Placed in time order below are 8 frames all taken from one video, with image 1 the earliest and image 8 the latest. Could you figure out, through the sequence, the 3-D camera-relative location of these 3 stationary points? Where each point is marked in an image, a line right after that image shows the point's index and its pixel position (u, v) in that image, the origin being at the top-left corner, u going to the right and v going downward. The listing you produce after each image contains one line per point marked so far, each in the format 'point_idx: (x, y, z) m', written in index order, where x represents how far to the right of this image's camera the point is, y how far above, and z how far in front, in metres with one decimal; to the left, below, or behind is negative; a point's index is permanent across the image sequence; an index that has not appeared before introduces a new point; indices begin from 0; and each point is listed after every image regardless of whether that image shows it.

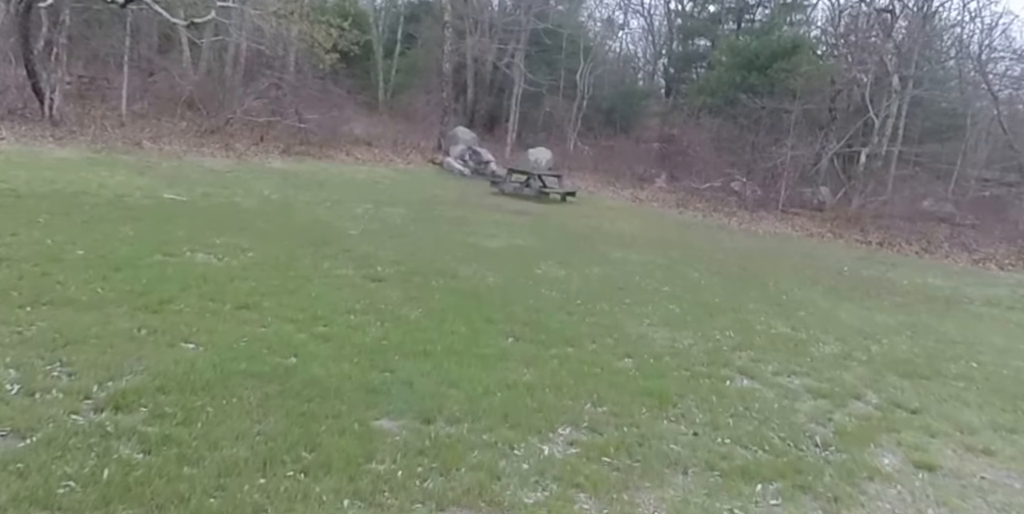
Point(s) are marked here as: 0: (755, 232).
0: (+5.1, +0.5, +15.0) m
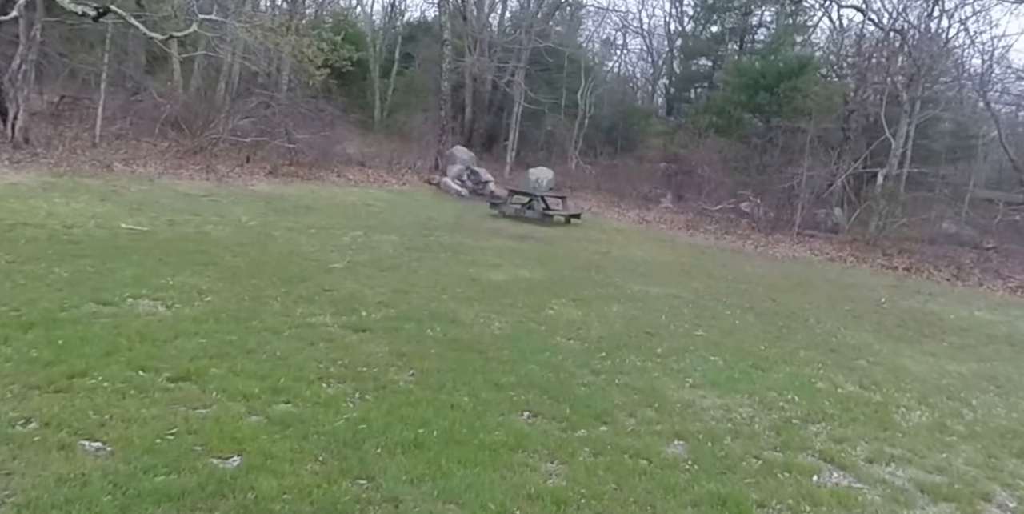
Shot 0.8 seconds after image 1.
0: (+5.2, 0.0, +14.0) m
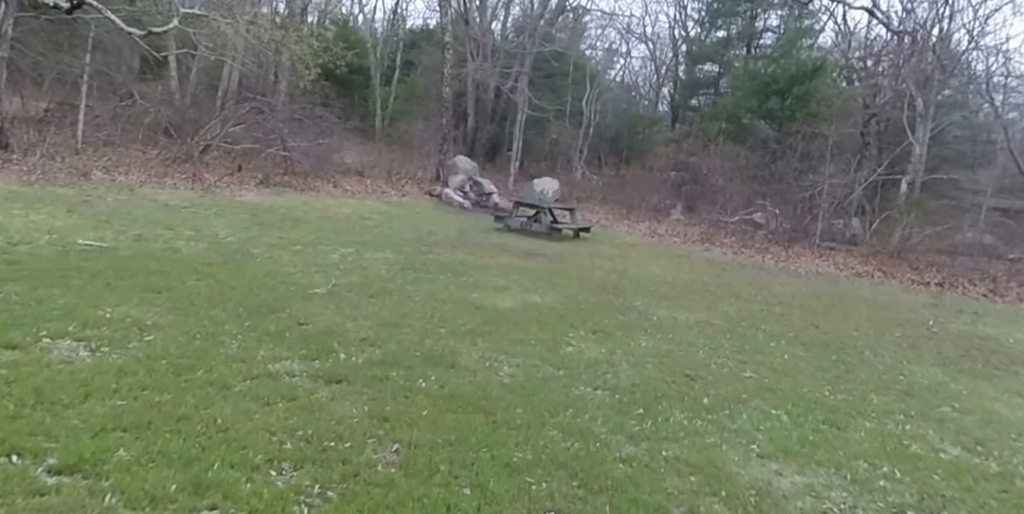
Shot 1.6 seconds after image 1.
0: (+5.3, -0.3, +13.0) m
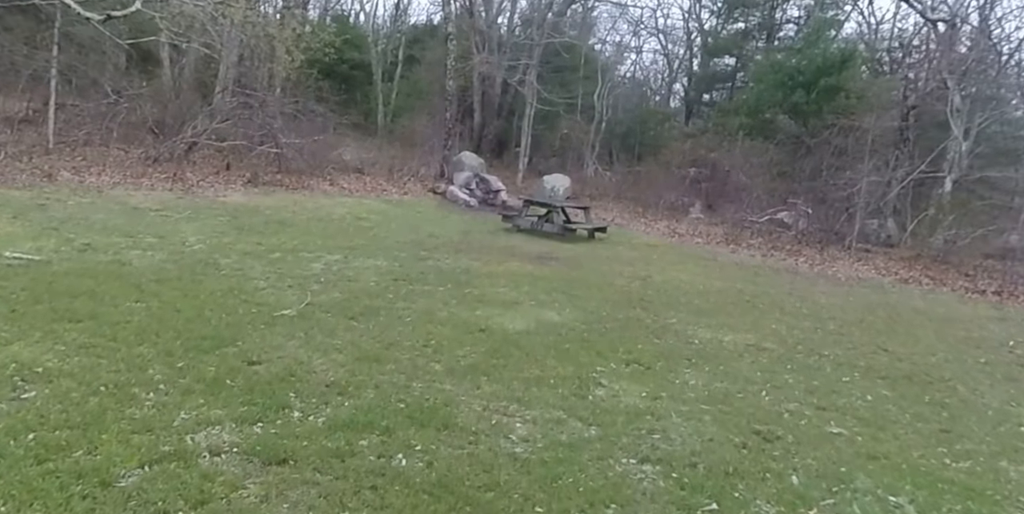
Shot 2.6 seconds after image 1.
0: (+5.4, -0.4, +11.8) m
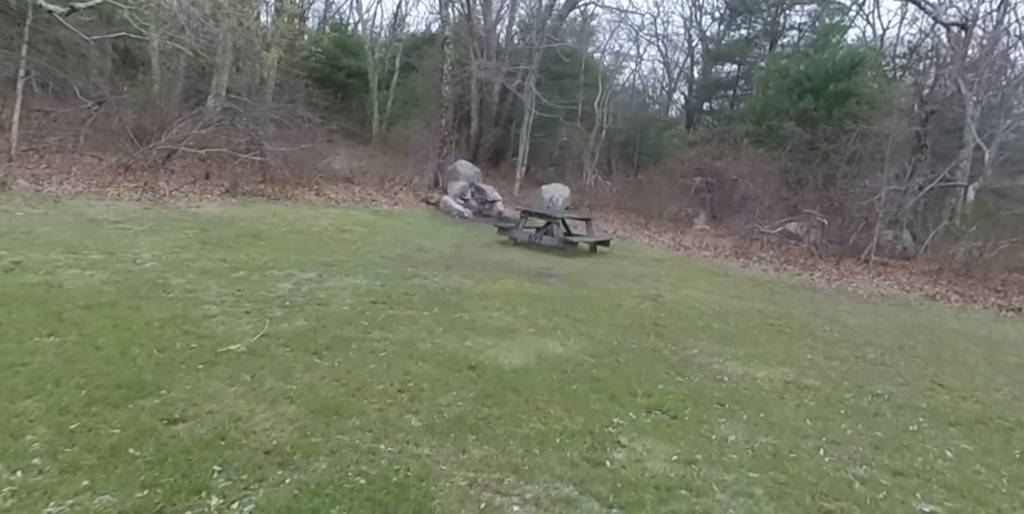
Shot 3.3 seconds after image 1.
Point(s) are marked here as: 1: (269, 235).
0: (+5.4, -0.6, +11.0) m
1: (-3.2, +0.3, +9.3) m
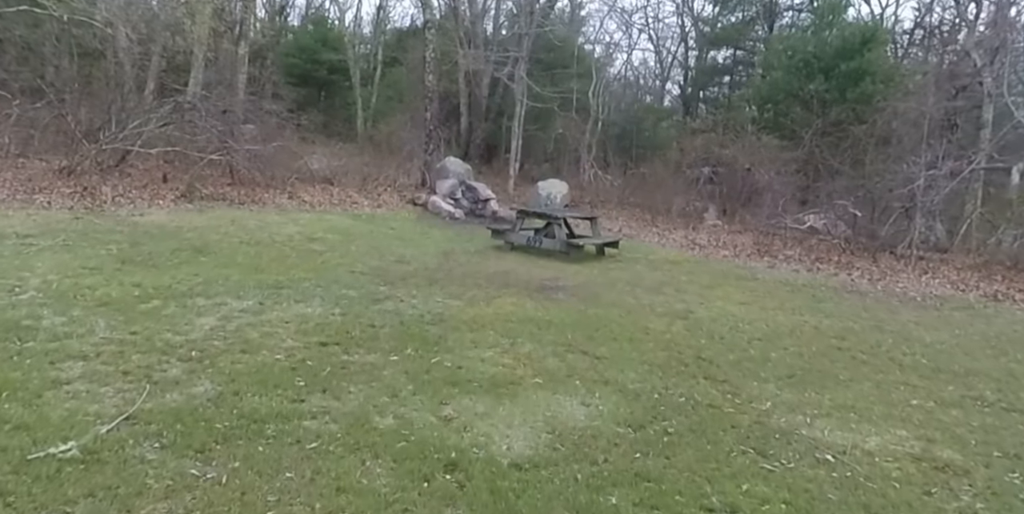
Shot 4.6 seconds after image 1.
0: (+5.3, -0.6, +9.4) m
1: (-3.2, +0.1, +7.7) m
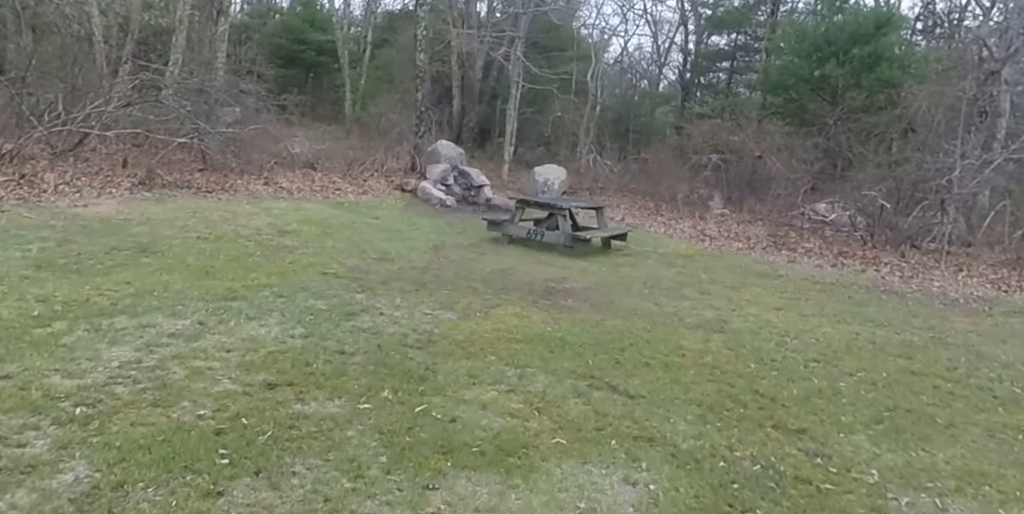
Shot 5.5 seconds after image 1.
0: (+5.3, -0.5, +8.4) m
1: (-3.2, +0.1, +6.6) m
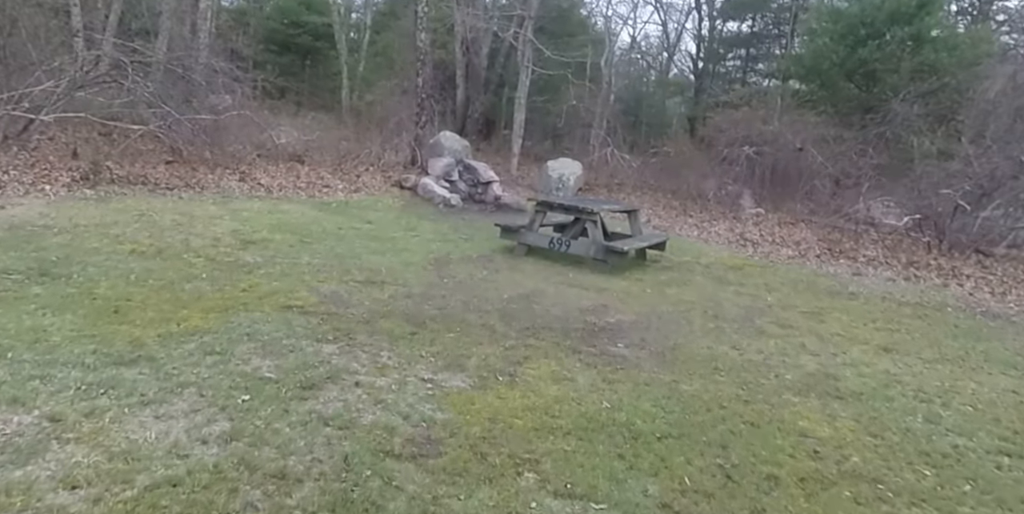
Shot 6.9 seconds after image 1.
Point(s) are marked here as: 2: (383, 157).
0: (+5.5, -0.7, +6.7) m
1: (-3.0, -0.1, +4.9) m
2: (-2.6, +1.9, +14.1) m
